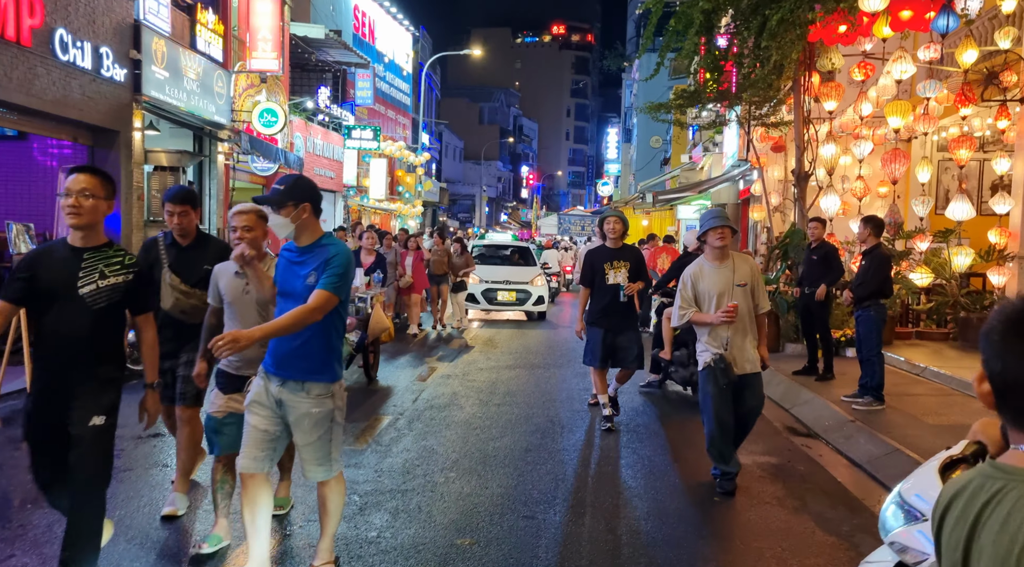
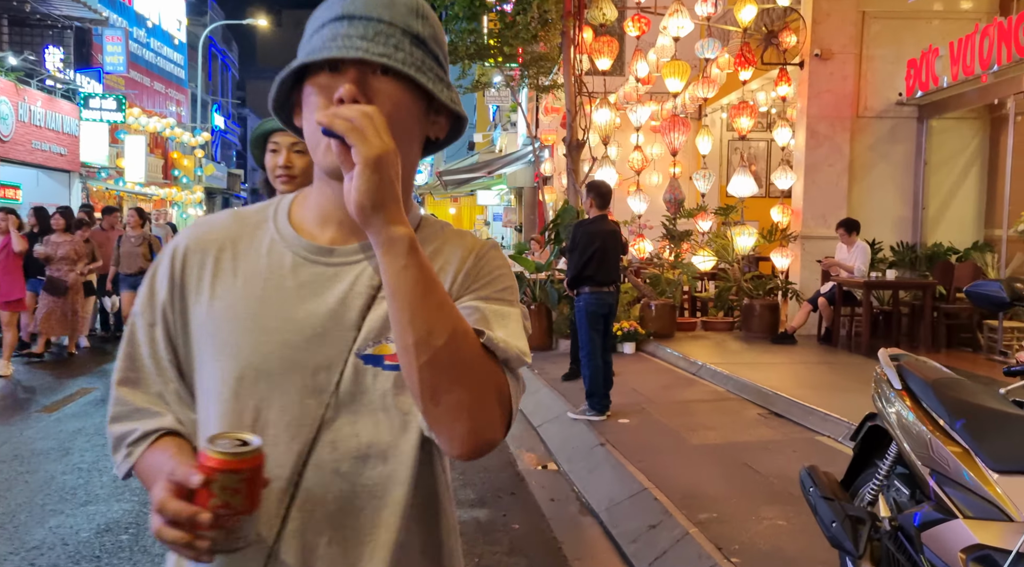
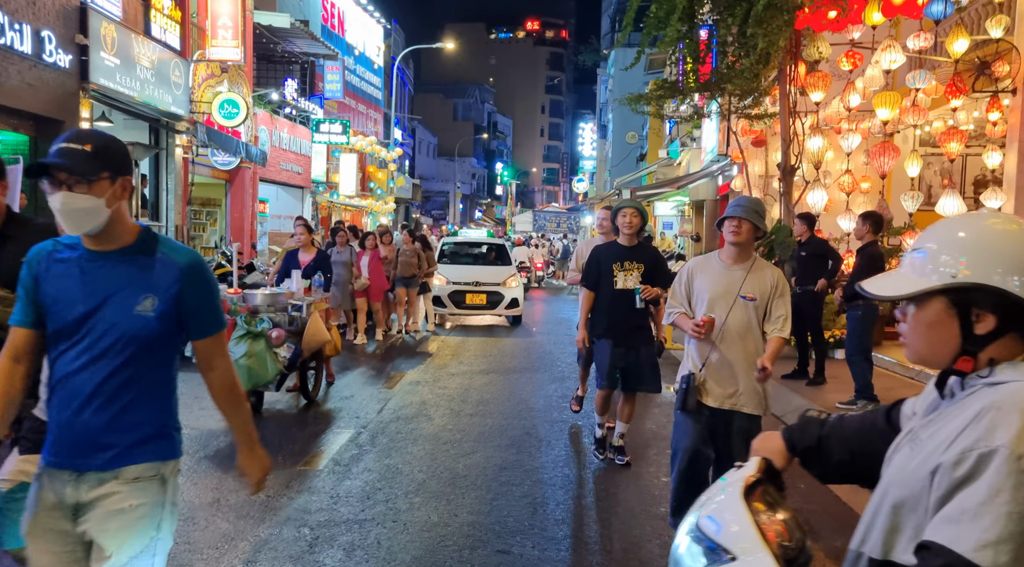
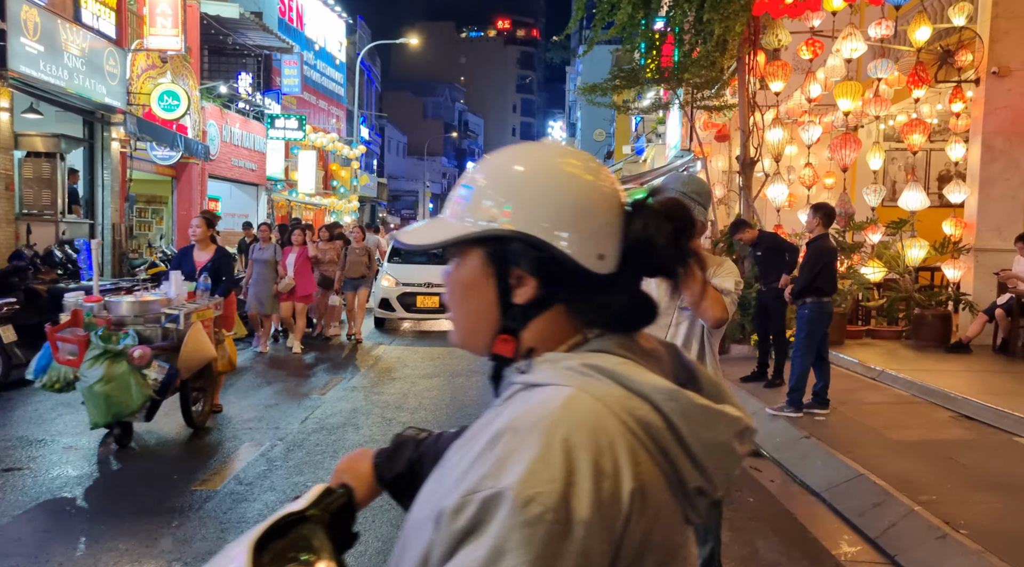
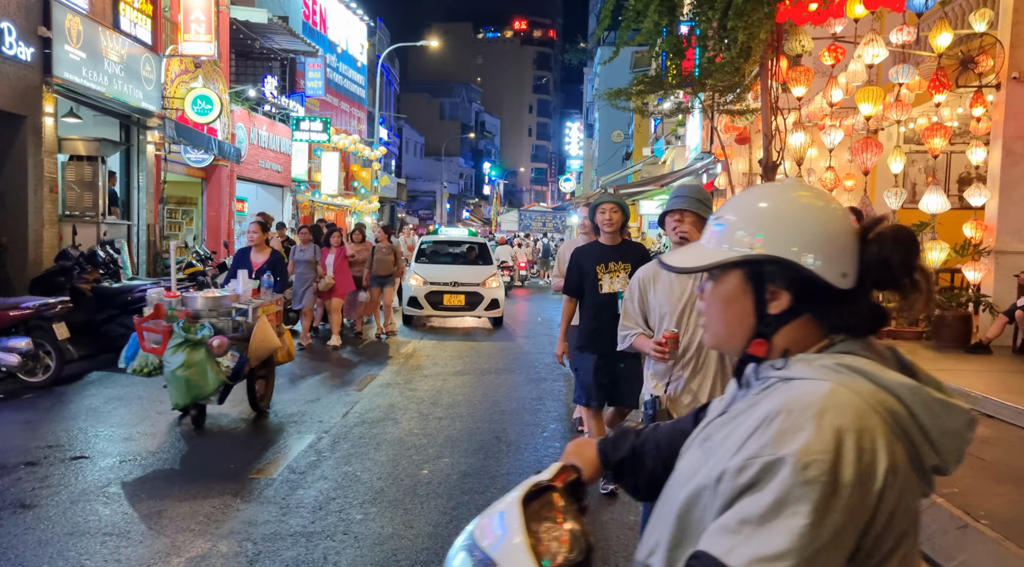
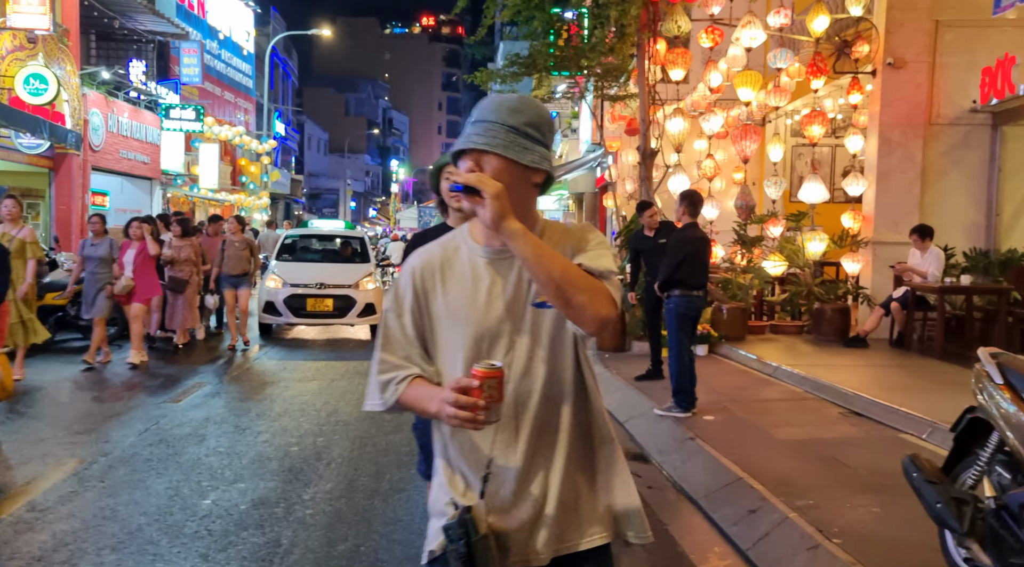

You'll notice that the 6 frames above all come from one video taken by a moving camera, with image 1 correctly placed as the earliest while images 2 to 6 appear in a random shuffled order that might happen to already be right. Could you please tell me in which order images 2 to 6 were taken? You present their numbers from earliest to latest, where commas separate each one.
3, 5, 4, 6, 2
